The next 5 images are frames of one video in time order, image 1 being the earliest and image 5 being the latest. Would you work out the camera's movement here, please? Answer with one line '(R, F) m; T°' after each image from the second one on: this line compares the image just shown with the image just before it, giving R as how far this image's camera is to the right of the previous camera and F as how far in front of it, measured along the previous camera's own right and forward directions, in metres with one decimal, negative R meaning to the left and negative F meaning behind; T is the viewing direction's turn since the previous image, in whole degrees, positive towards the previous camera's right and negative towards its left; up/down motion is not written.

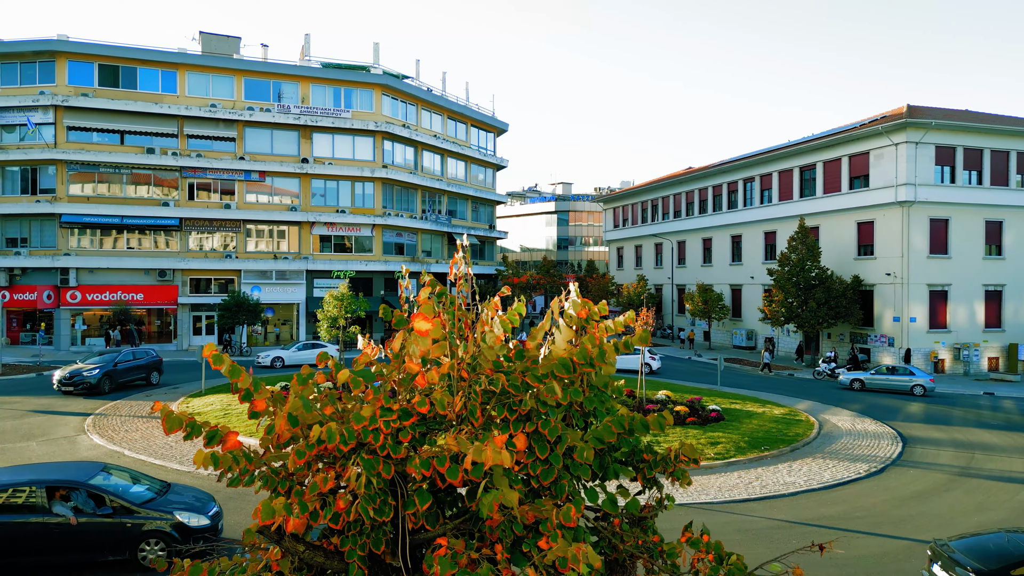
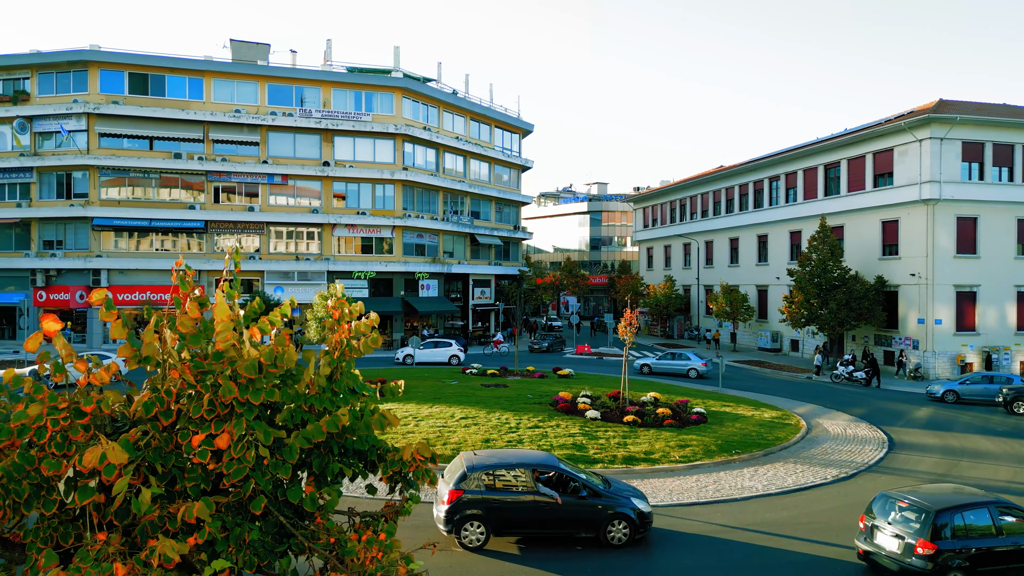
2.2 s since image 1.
(+1.5, 0.0) m; -3°
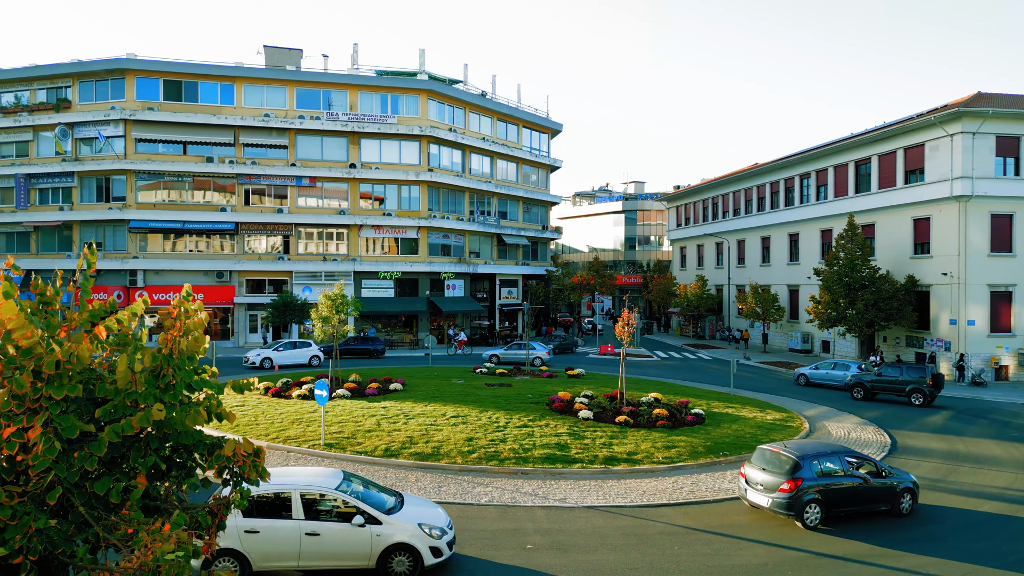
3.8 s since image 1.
(+1.1, -0.1) m; -3°
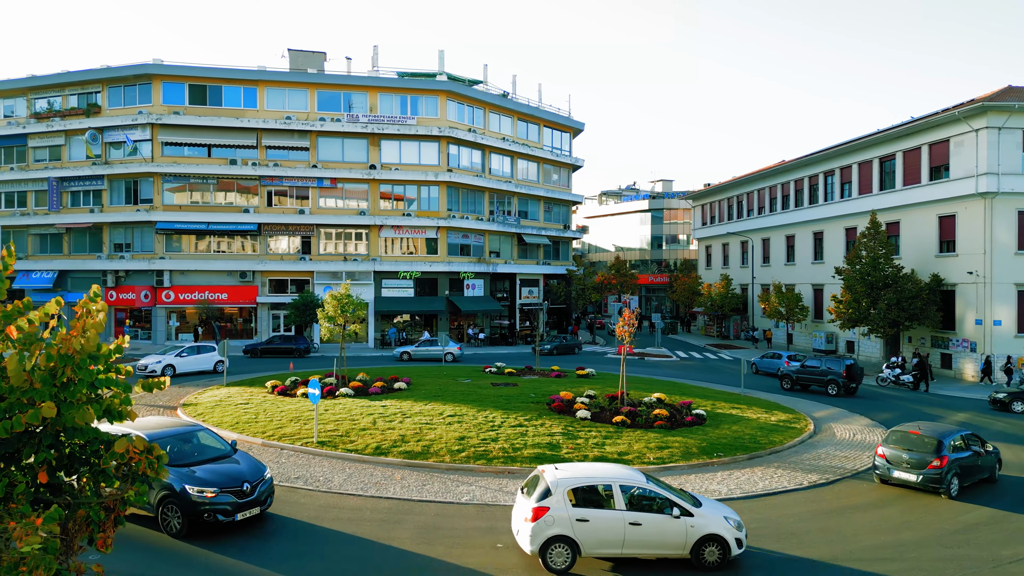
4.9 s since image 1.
(+0.7, -0.1) m; -2°
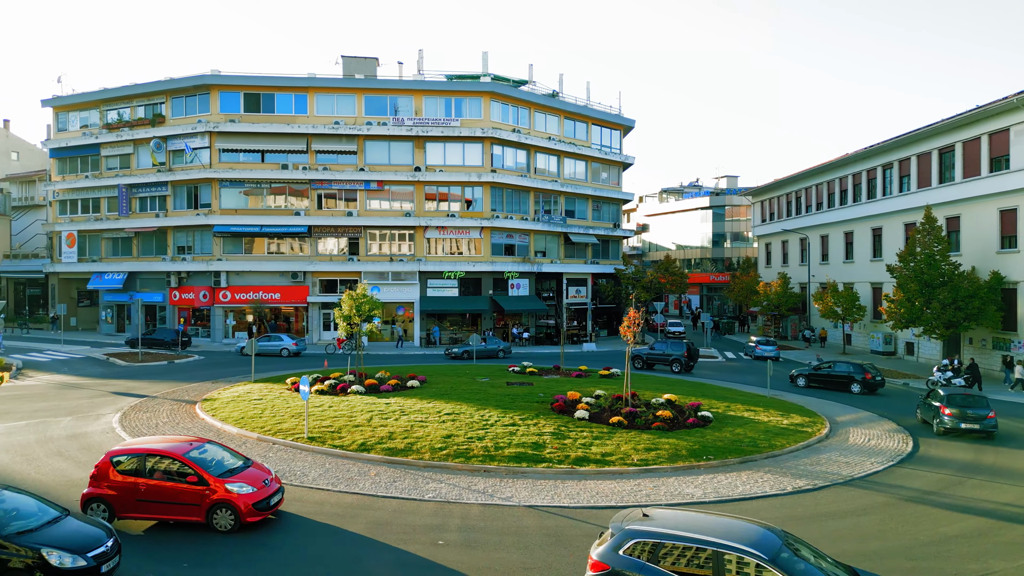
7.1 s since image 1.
(+1.5, -0.1) m; -5°
